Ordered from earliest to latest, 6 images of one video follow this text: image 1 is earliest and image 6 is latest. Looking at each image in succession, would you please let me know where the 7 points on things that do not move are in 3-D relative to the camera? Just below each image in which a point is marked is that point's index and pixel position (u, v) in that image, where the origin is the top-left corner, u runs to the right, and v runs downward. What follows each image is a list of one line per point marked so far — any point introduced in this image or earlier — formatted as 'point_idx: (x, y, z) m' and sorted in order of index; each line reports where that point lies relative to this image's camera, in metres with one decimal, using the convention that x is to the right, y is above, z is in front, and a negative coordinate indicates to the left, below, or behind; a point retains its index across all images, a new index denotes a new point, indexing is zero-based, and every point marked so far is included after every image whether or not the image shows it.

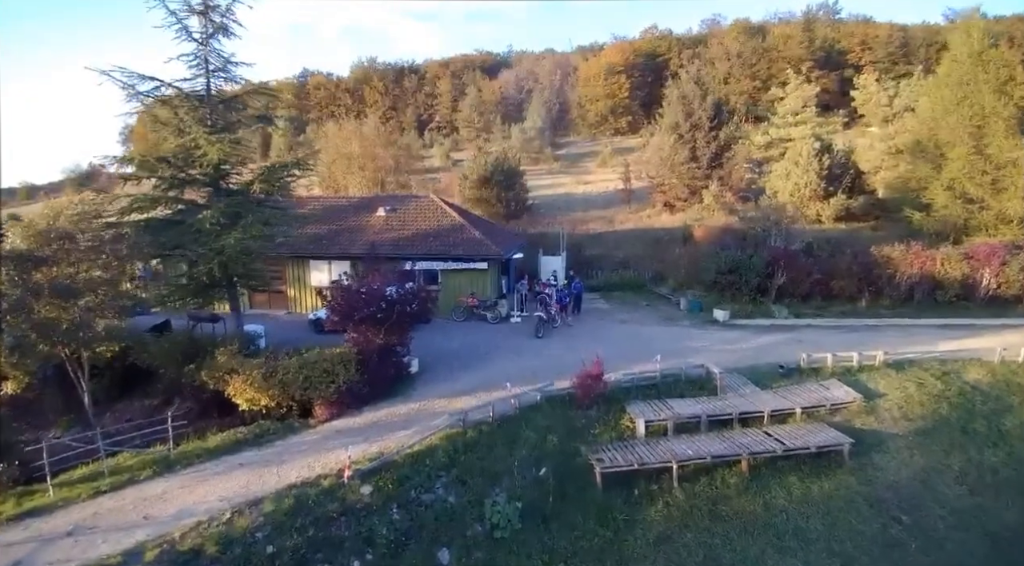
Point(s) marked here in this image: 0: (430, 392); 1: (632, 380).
0: (-2.0, -2.7, +17.1) m
1: (+3.0, -2.4, +16.9) m
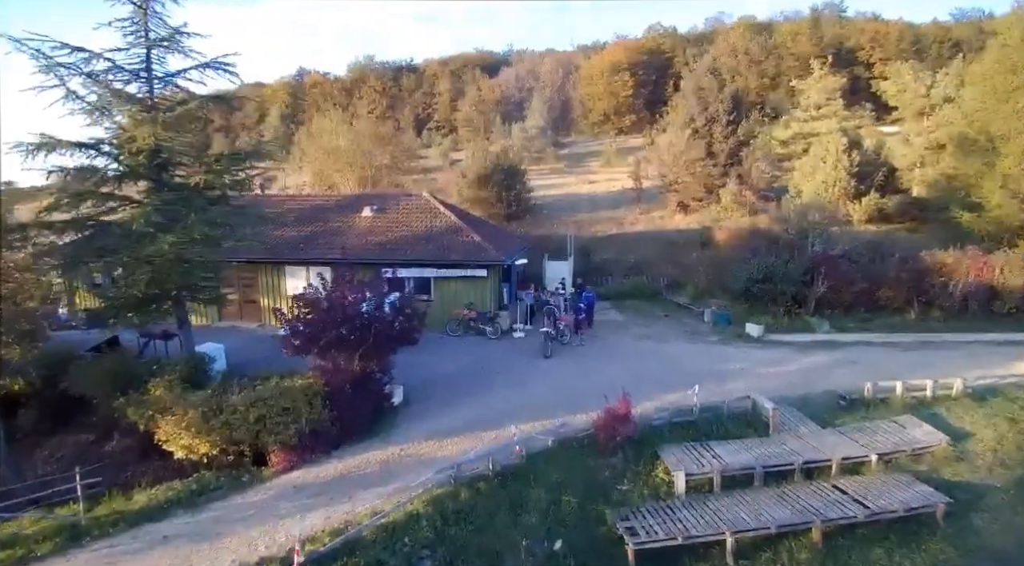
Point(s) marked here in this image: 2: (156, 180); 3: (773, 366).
0: (-2.0, -3.0, +13.9) m
1: (+3.1, -2.7, +13.7) m
2: (-8.1, +2.3, +15.3) m
3: (+7.1, -2.2, +18.3) m
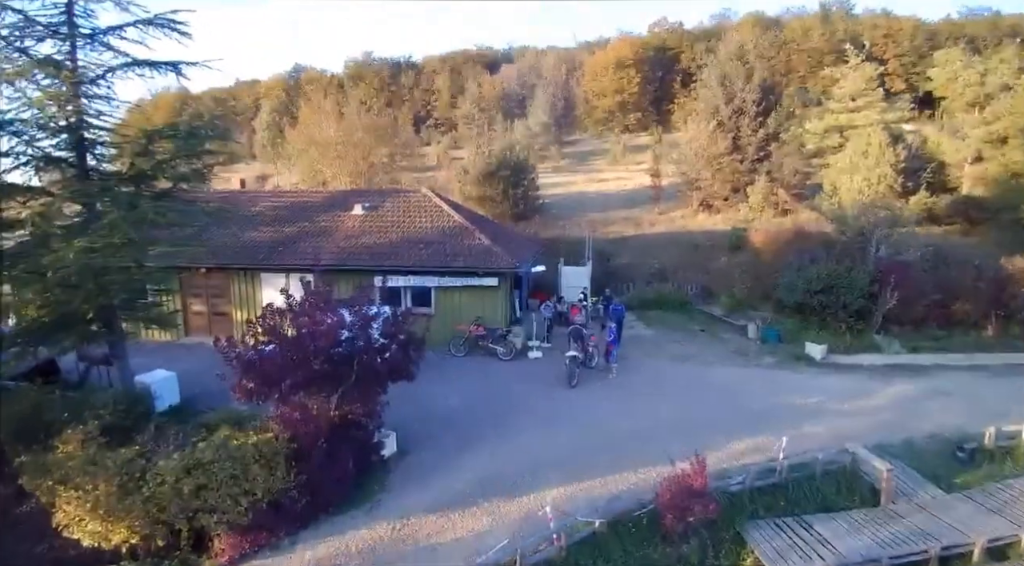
0: (-1.5, -3.3, +10.5) m
1: (+3.5, -3.0, +10.3) m
2: (-7.6, +2.0, +11.9) m
3: (+7.5, -2.5, +15.0) m
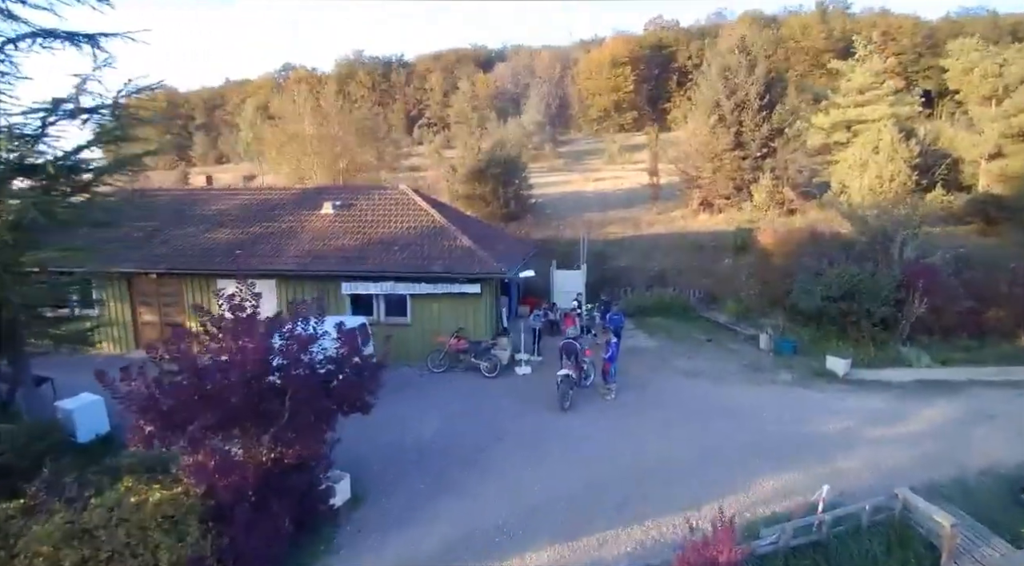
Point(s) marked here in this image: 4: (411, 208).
0: (-1.8, -3.5, +8.5) m
1: (+3.2, -3.2, +8.3) m
2: (-7.9, +1.9, +9.9) m
3: (+7.2, -2.6, +13.0) m
4: (-2.9, +2.2, +19.1) m
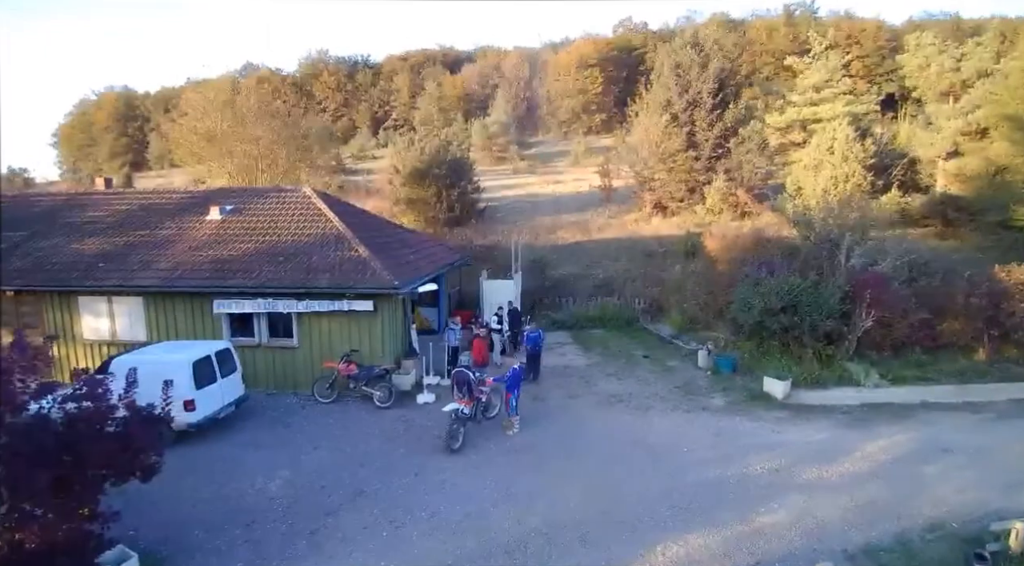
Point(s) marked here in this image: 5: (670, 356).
0: (-3.7, -3.8, +6.4) m
1: (+1.4, -3.4, +6.4) m
2: (-9.9, +1.5, +7.6) m
3: (+5.2, -2.9, +11.3) m
4: (-5.2, +1.8, +17.0) m
5: (+4.3, -2.0, +18.3) m
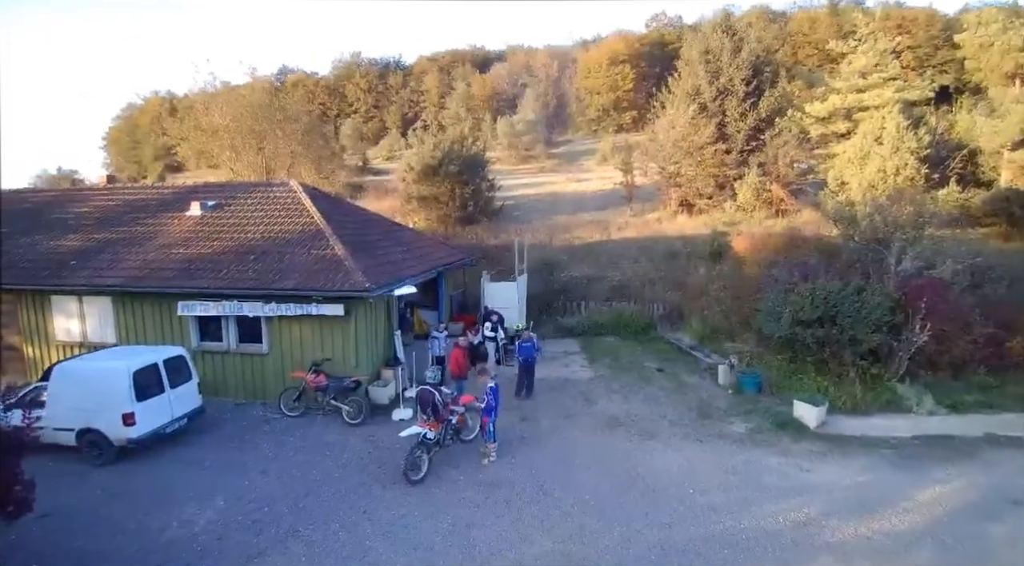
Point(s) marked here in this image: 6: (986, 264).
0: (-4.4, -3.8, +4.7) m
1: (+0.7, -3.5, +4.4) m
2: (-10.5, +1.6, +6.3) m
3: (+4.7, -3.0, +9.1) m
4: (-5.2, +1.8, +15.4) m
5: (+4.2, -2.1, +16.1) m
6: (+11.9, +0.5, +17.1) m
